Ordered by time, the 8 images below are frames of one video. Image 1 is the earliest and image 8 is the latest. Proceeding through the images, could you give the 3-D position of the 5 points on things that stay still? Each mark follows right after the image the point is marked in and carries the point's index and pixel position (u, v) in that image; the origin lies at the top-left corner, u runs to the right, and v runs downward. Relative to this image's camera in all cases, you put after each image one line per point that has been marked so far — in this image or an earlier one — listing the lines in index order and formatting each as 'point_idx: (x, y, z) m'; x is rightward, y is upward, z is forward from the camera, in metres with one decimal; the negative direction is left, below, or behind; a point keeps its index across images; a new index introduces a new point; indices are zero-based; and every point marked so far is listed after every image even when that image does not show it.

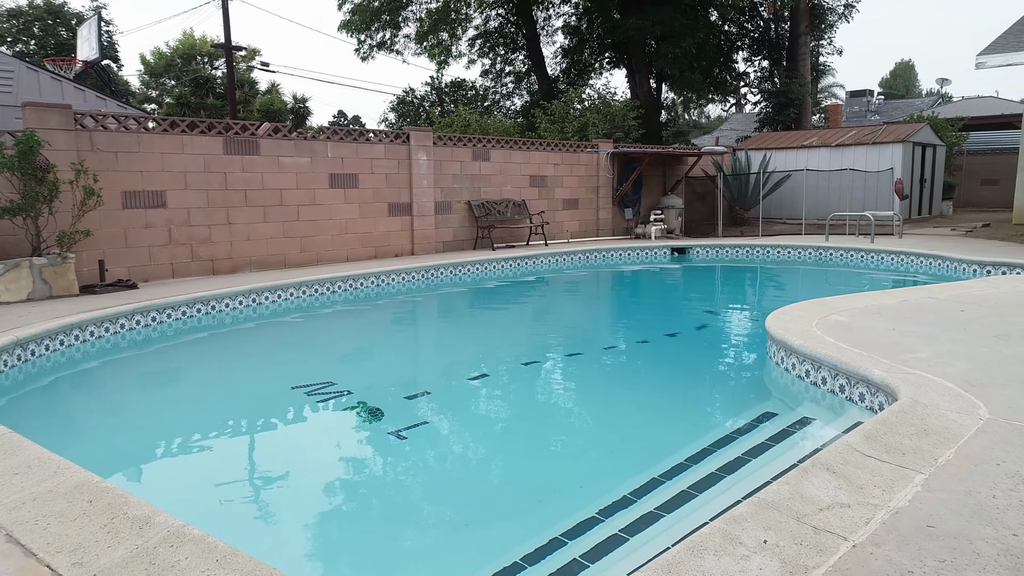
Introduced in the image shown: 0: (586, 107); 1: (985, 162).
0: (+1.7, +4.1, +16.4) m
1: (+11.5, +3.1, +17.5) m
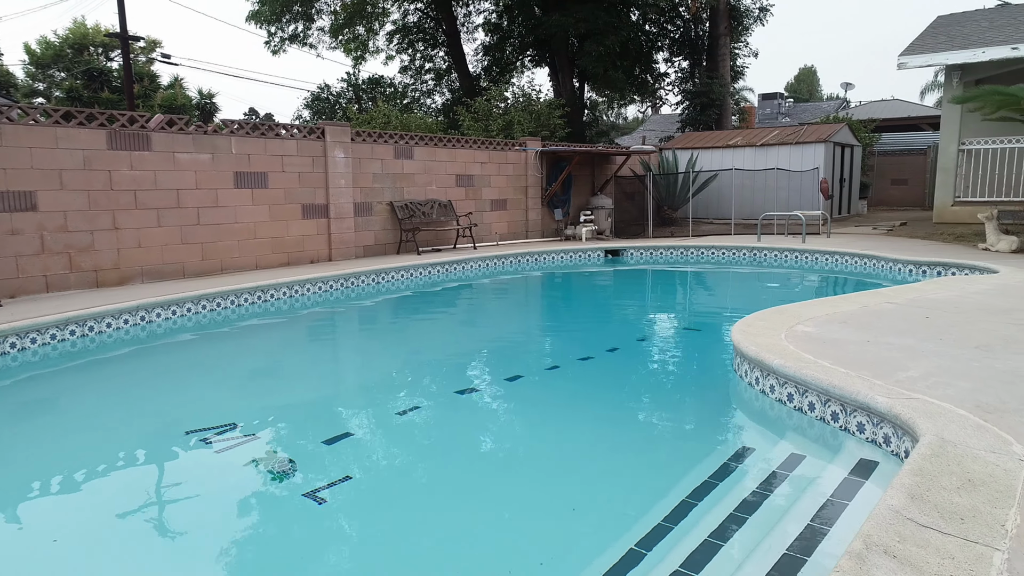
0: (-0.1, +4.0, +15.9) m
1: (+9.6, +3.2, +18.1) m
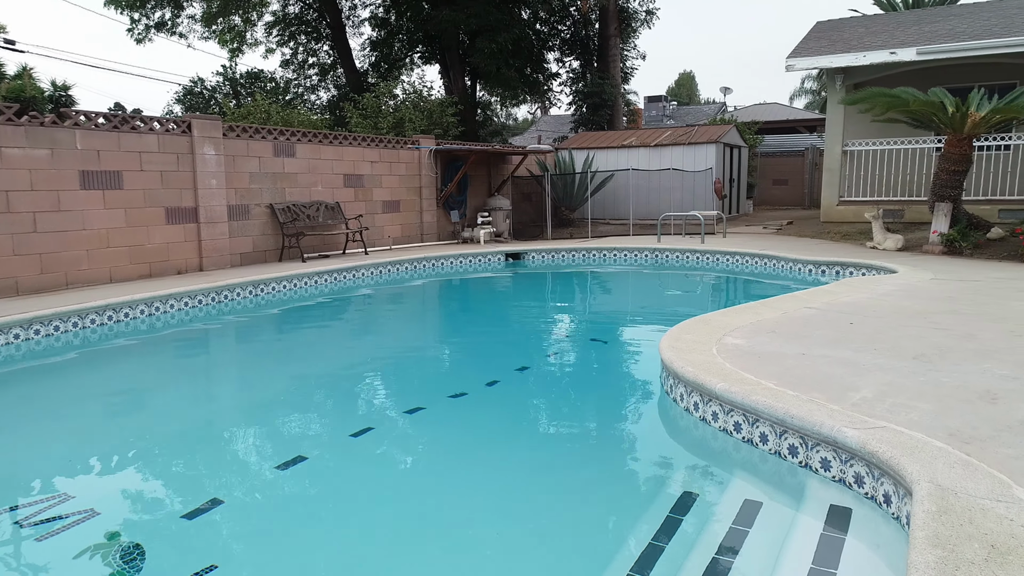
0: (-2.4, +3.9, +15.2) m
1: (+6.9, +3.3, +18.8) m
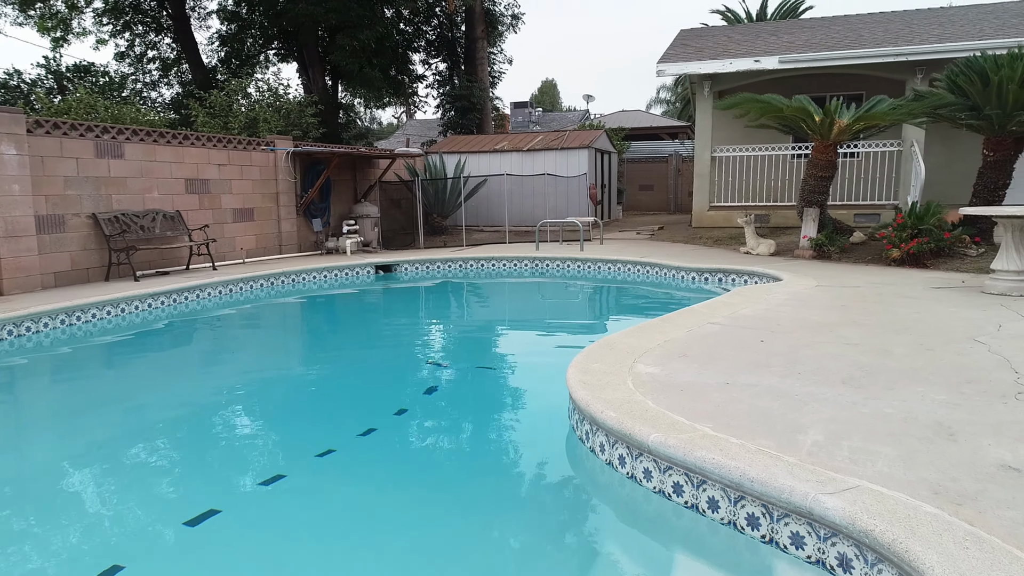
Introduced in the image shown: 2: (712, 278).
0: (-5.0, +3.6, +13.9) m
1: (+3.4, +3.2, +19.1) m
2: (+2.3, +0.1, +8.1) m
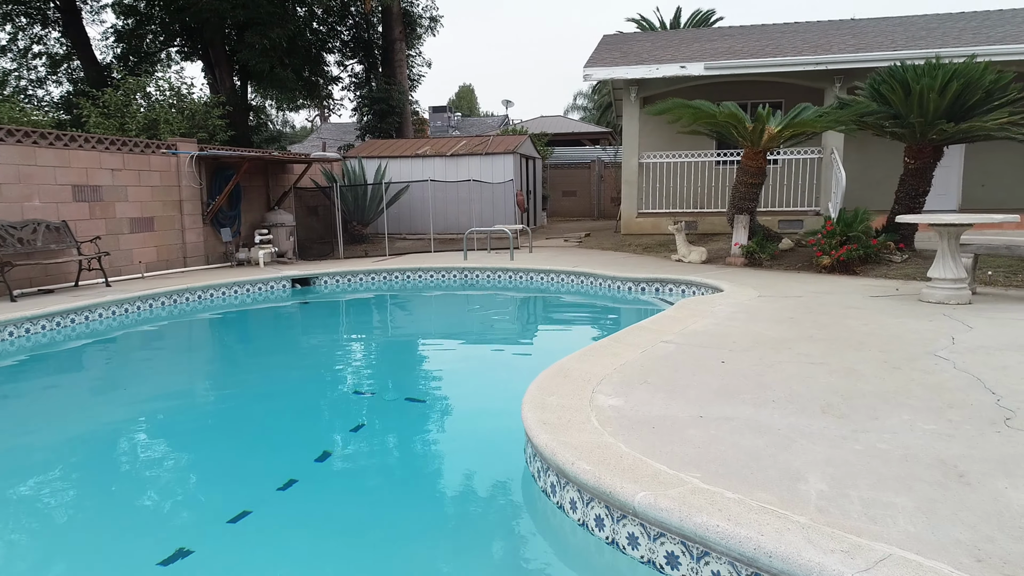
0: (-6.5, +3.4, +12.8) m
1: (+1.4, +3.0, +19.0) m
2: (+1.5, 0.0, +7.9) m
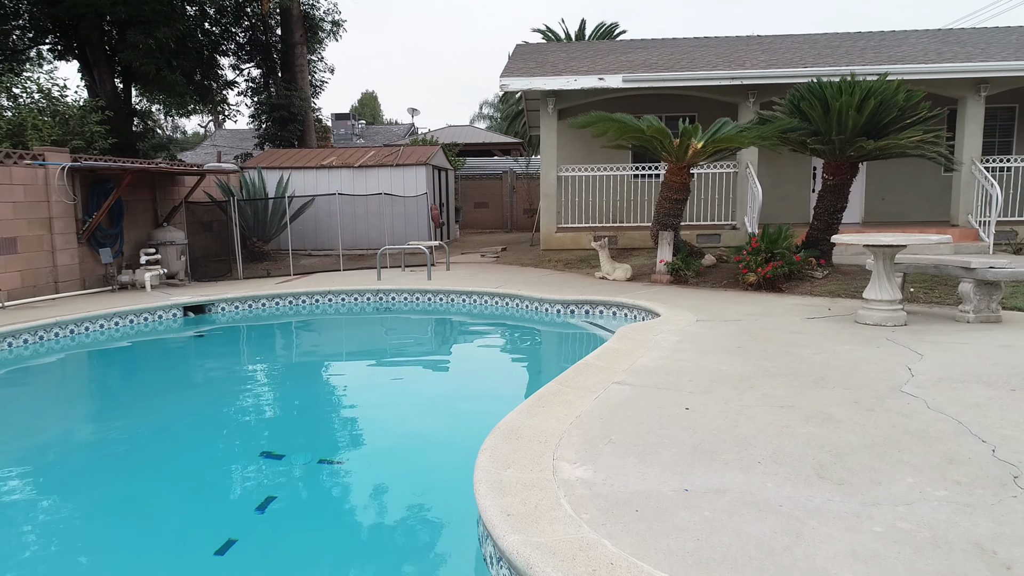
0: (-7.9, +3.0, +11.4) m
1: (-0.9, +2.6, +18.5) m
2: (+0.7, -0.2, +7.6) m
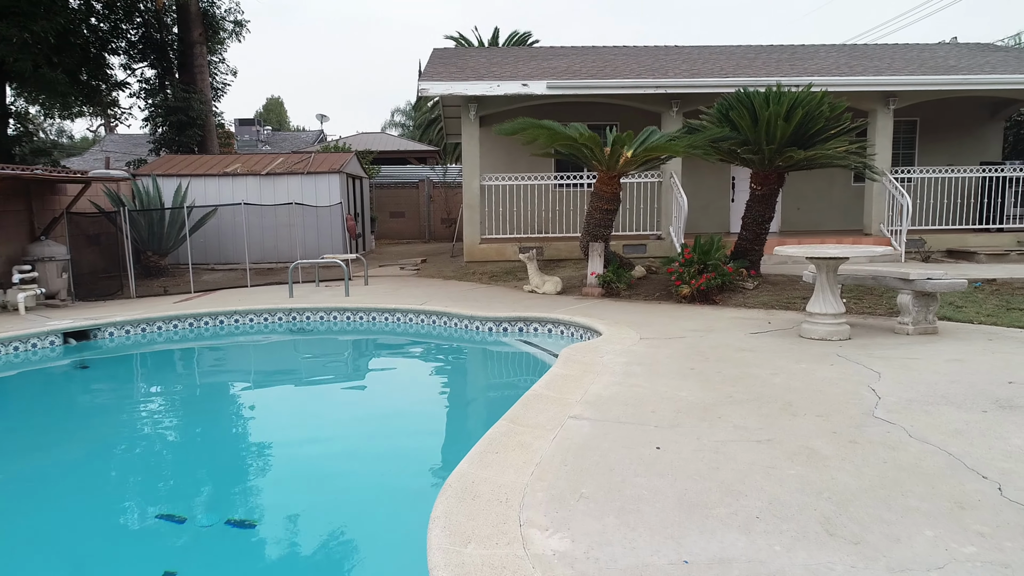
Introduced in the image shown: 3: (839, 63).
0: (-9.1, +2.6, +10.0) m
1: (-3.0, +2.3, +17.9) m
2: (0.0, -0.4, +7.2) m
3: (+5.2, +3.6, +11.5) m
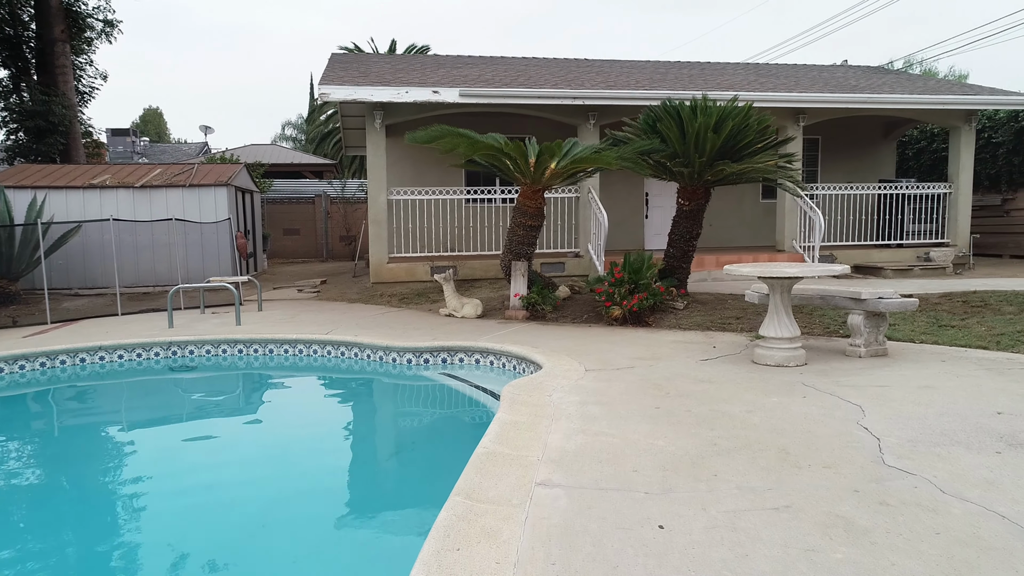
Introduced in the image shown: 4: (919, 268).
0: (-10.2, +2.2, +8.0) m
1: (-5.3, +1.8, +16.6) m
2: (-0.8, -0.6, +6.4) m
3: (+3.8, +3.3, +11.5) m
4: (+5.8, +0.3, +10.2) m
